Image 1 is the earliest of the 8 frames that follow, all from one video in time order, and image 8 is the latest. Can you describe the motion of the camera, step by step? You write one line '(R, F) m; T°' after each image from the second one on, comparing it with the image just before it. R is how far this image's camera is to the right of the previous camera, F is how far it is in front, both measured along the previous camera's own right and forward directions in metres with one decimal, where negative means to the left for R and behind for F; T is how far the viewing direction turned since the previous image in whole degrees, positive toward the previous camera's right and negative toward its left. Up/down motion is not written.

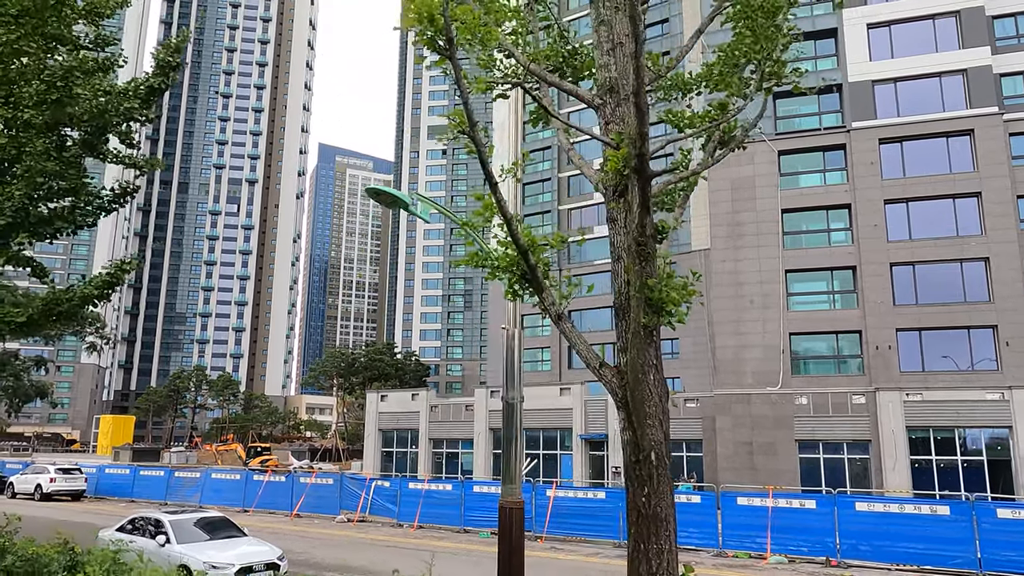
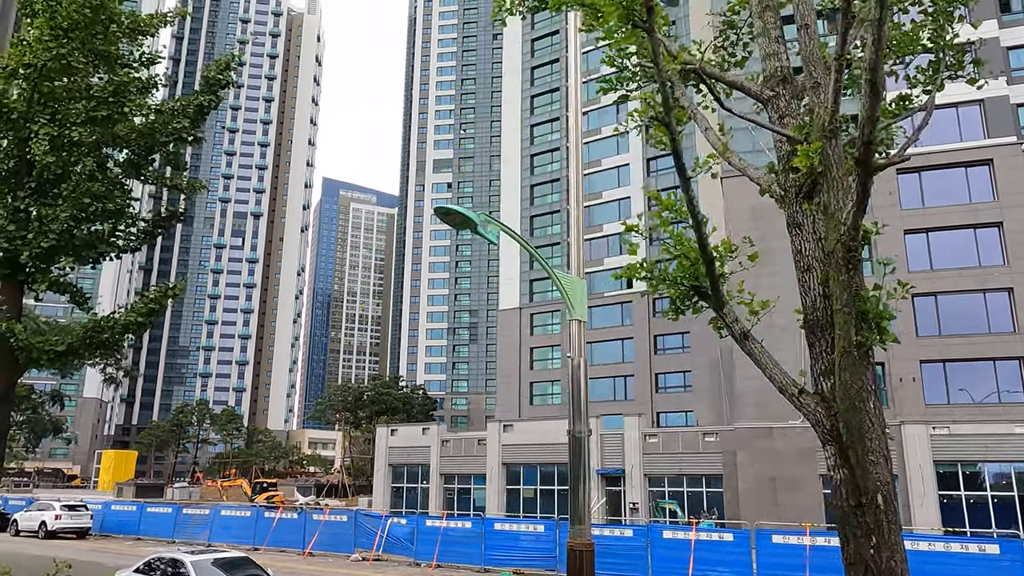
(-0.5, +0.4) m; 0°
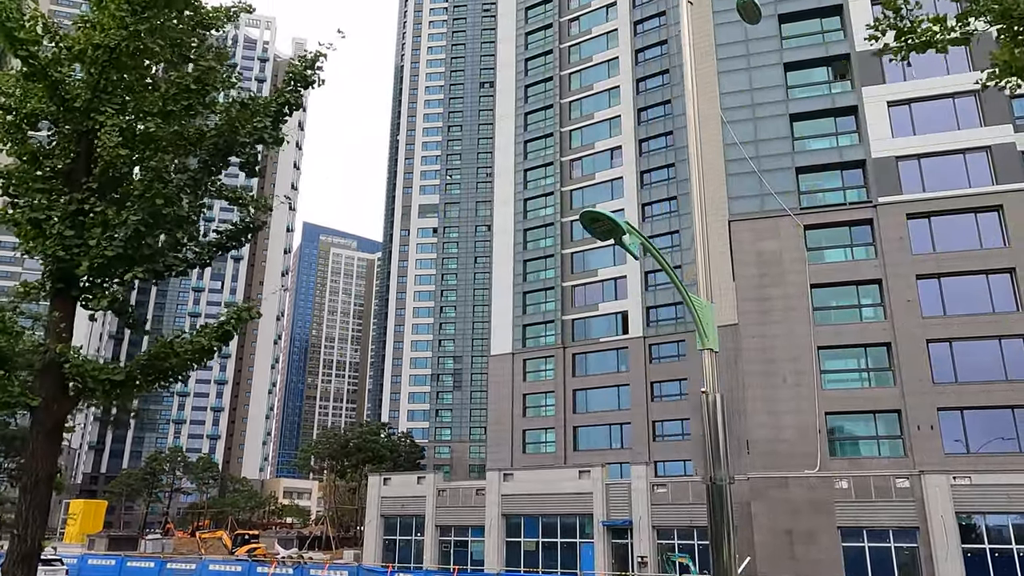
(-1.1, +0.8) m; +2°
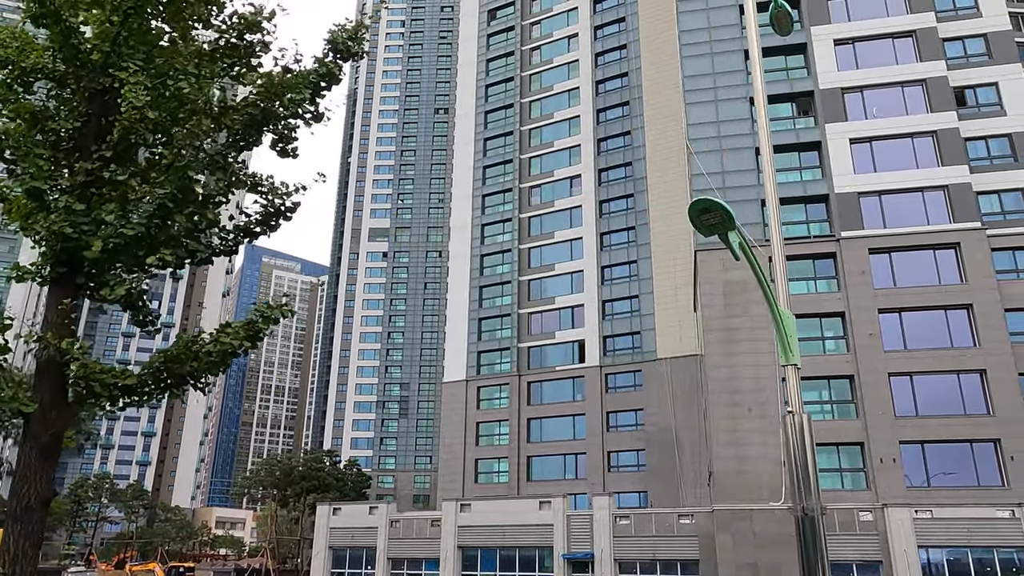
(-0.8, +0.7) m; +4°
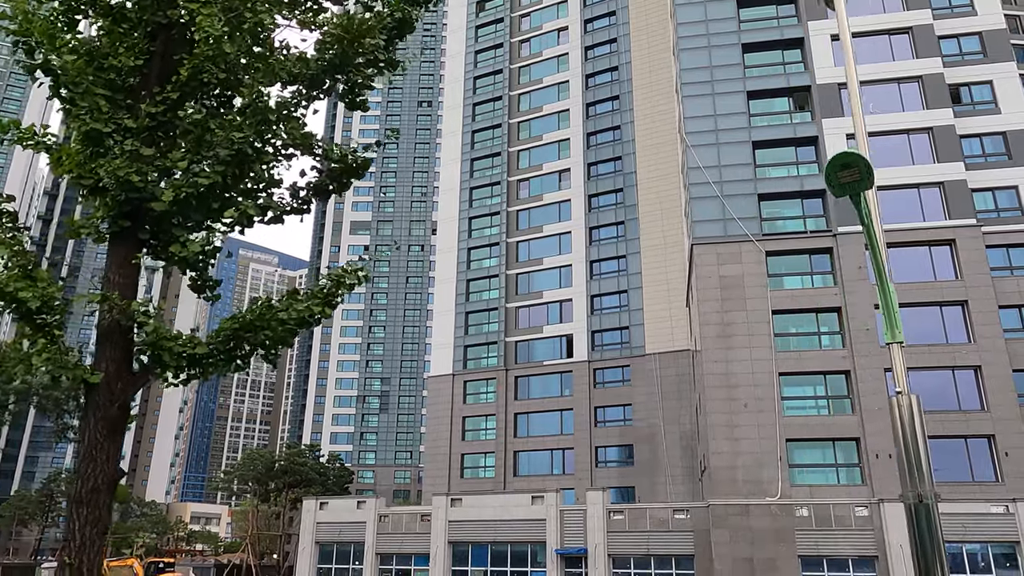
(-0.7, +0.4) m; +2°
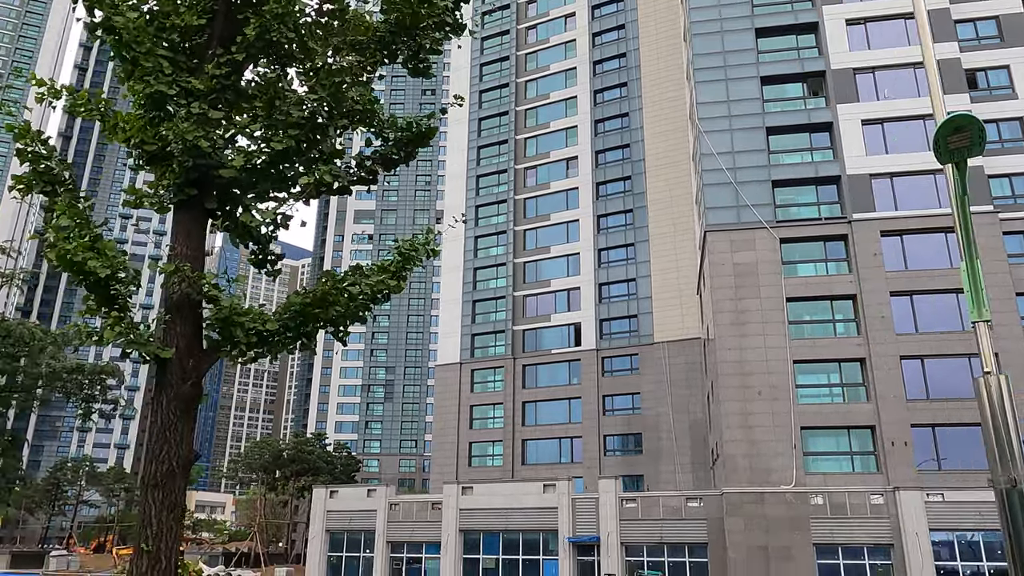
(-0.4, +0.2) m; 0°
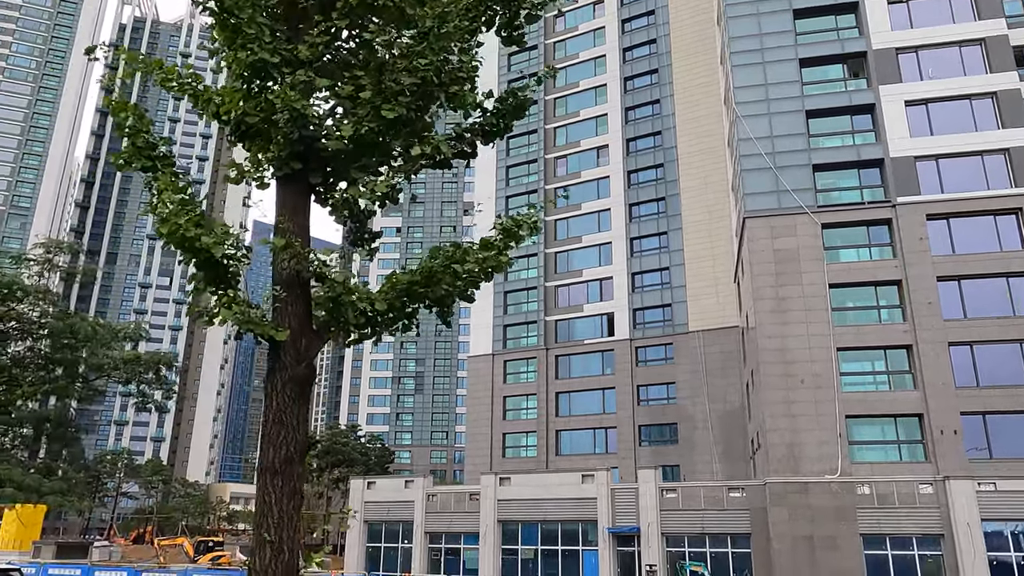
(-0.4, +0.2) m; -2°
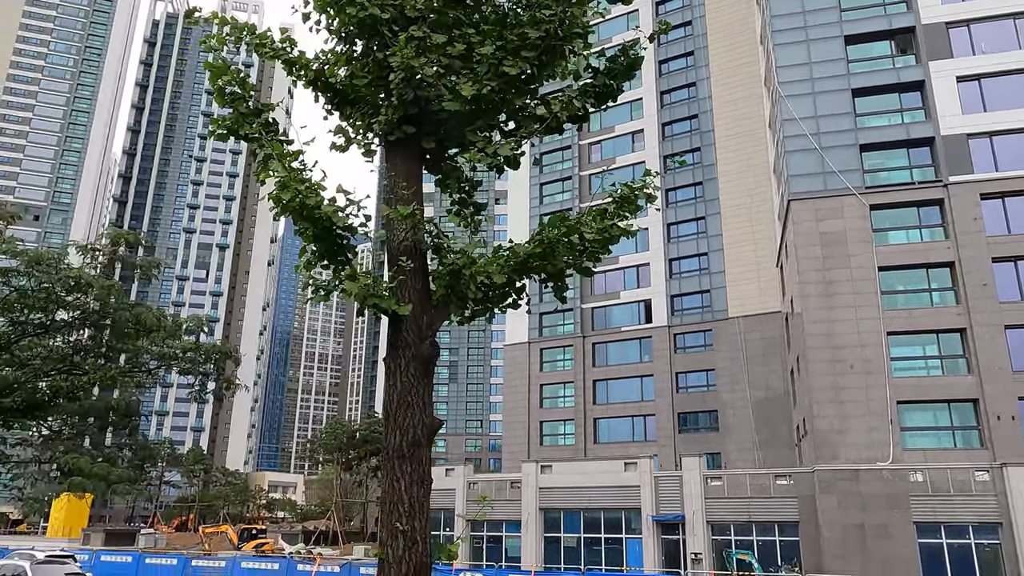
(-0.4, +0.2) m; -2°
